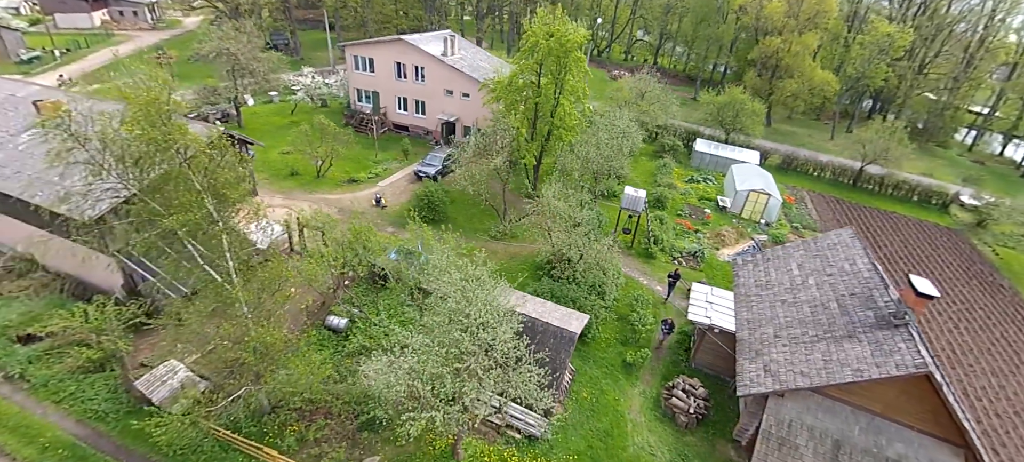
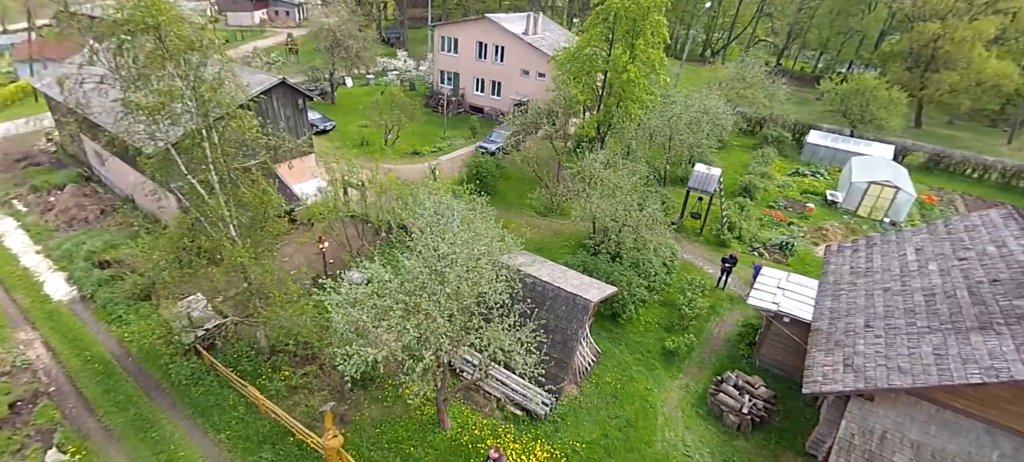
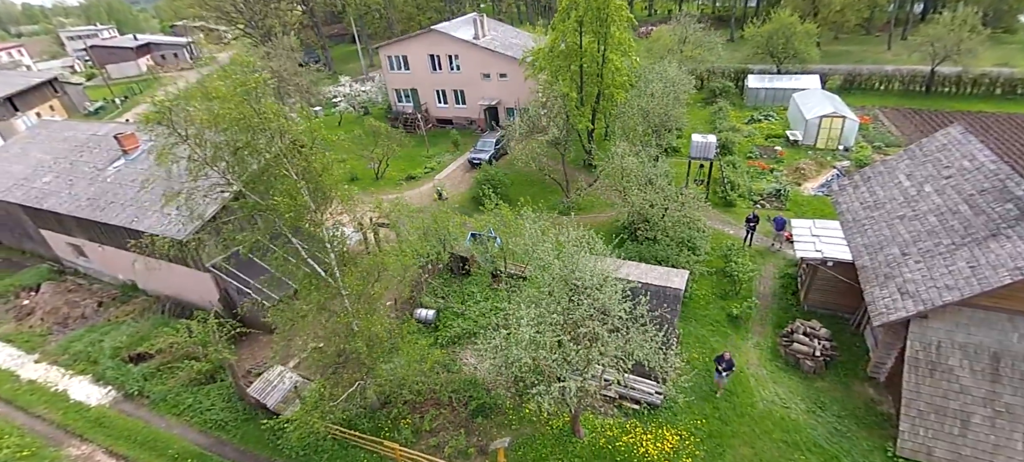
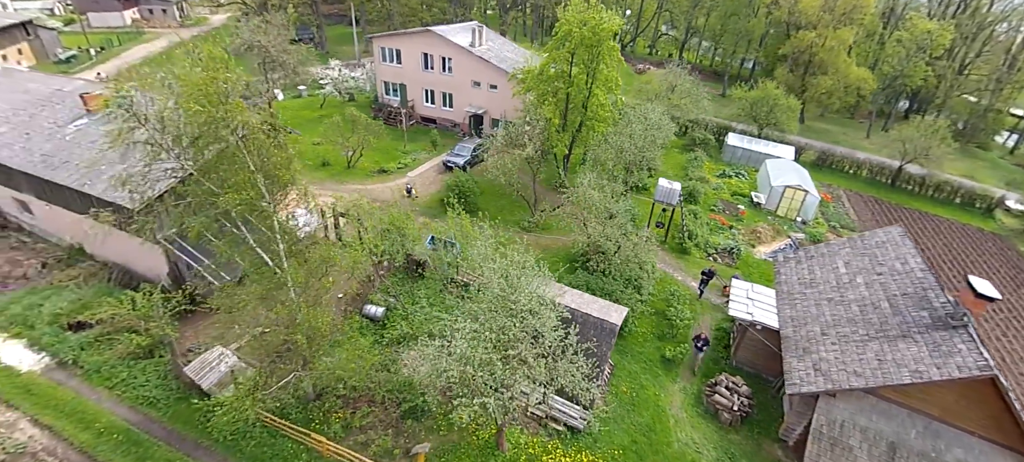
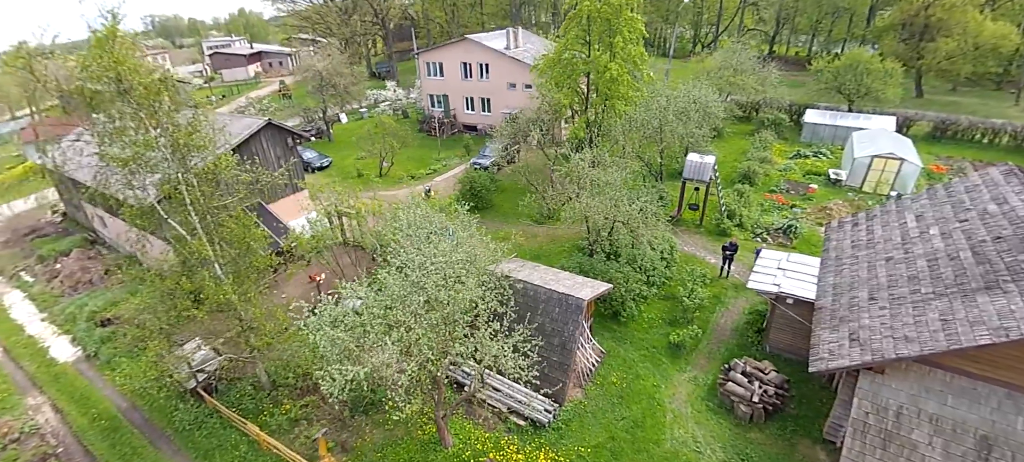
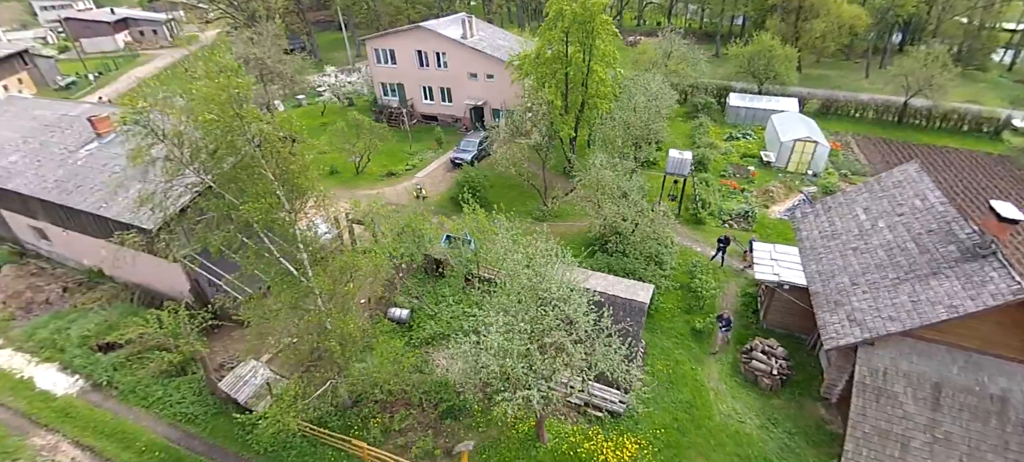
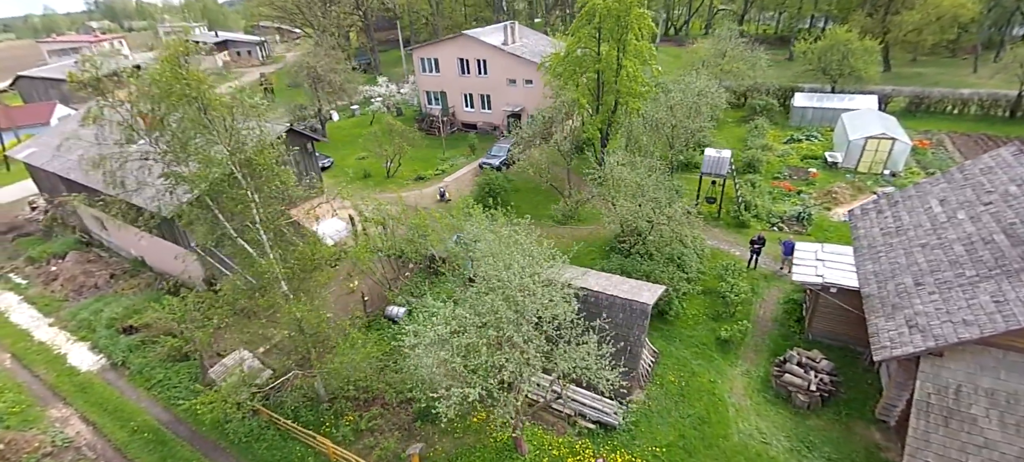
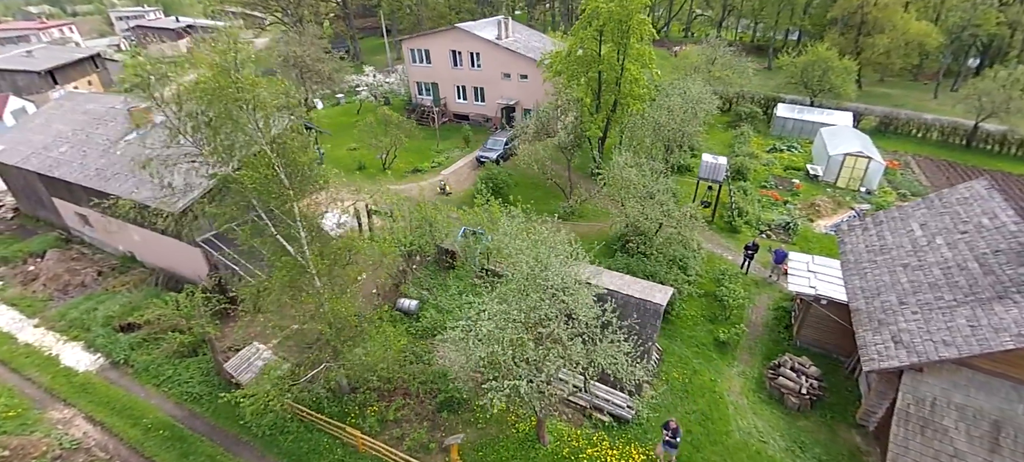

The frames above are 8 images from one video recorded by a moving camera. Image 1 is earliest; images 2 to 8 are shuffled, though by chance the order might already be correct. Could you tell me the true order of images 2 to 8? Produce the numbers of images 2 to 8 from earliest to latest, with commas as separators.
4, 6, 3, 8, 7, 2, 5
